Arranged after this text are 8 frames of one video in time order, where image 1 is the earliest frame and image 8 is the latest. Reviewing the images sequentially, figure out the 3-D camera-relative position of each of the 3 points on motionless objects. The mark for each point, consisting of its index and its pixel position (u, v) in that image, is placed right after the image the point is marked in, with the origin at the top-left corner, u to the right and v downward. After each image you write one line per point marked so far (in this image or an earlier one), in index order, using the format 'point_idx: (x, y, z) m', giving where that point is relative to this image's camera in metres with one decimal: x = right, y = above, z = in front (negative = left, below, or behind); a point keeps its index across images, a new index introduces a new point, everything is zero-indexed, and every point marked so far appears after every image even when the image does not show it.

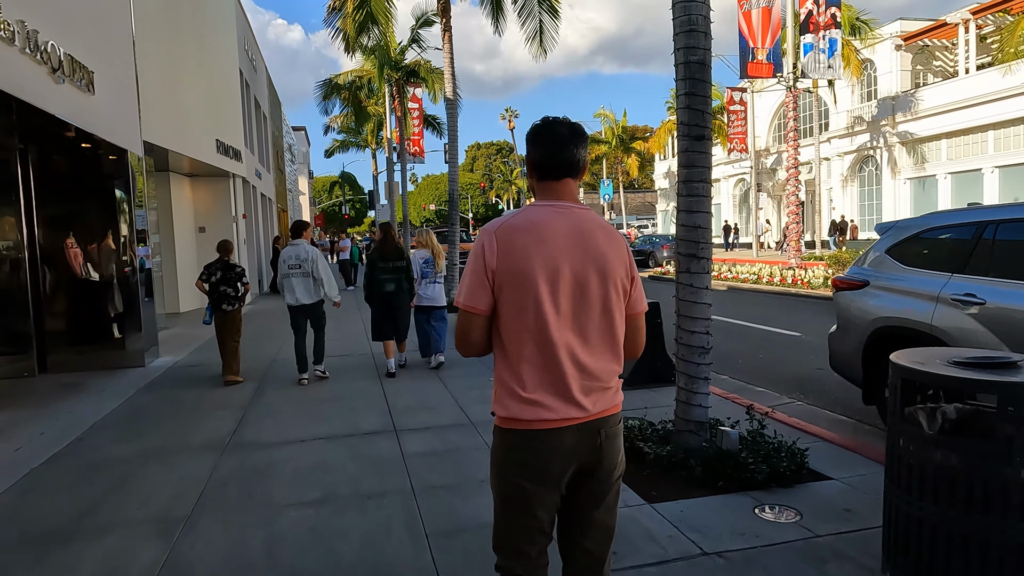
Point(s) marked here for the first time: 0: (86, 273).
0: (-5.8, +0.2, +9.2) m
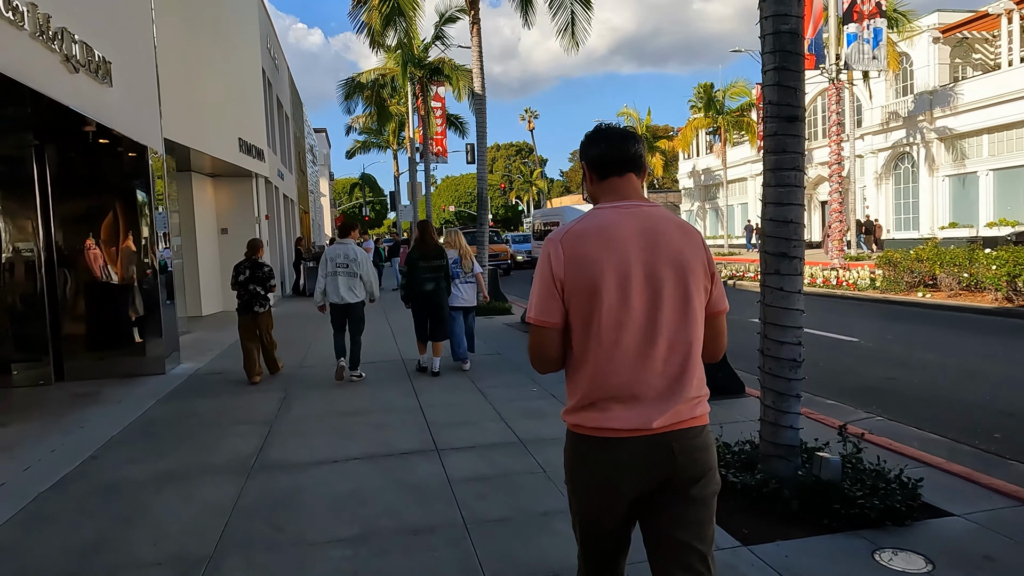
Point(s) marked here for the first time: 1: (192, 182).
0: (-5.3, +0.2, +8.8) m
1: (-7.0, +2.3, +14.5) m
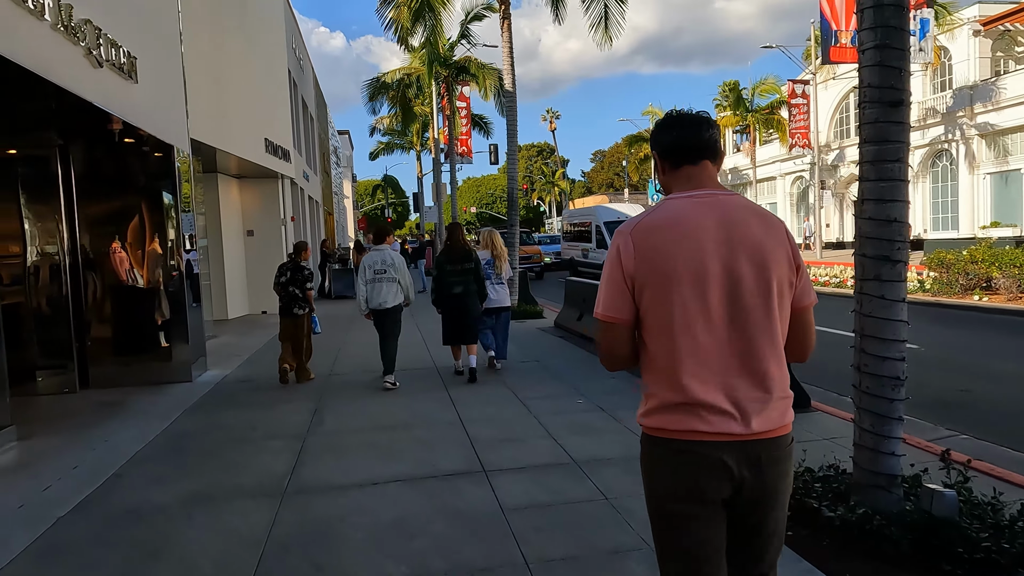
0: (-4.9, +0.1, +8.5) m
1: (-6.3, +2.3, +14.3) m
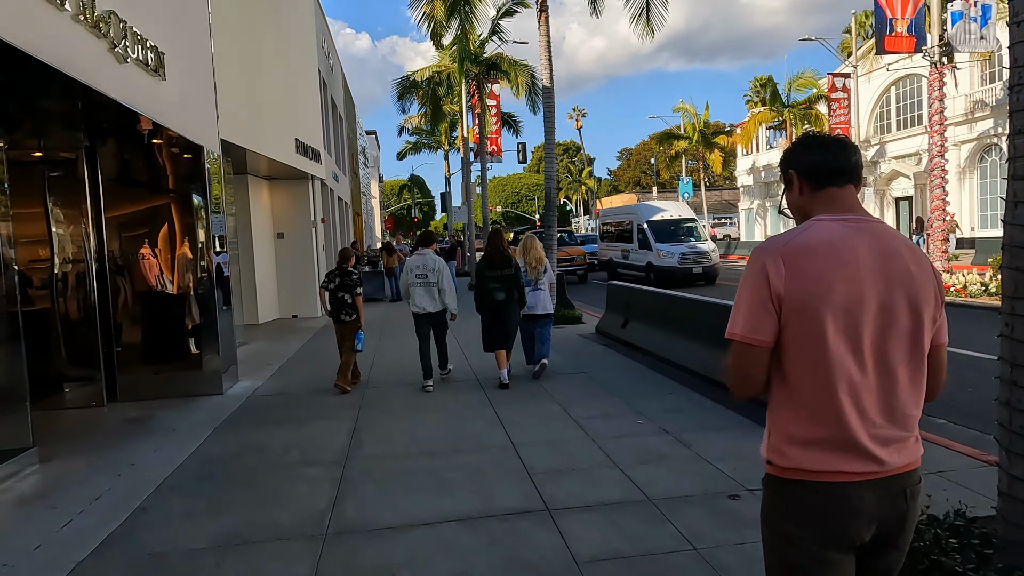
0: (-4.3, 0.0, +8.2) m
1: (-5.5, +2.2, +14.0) m
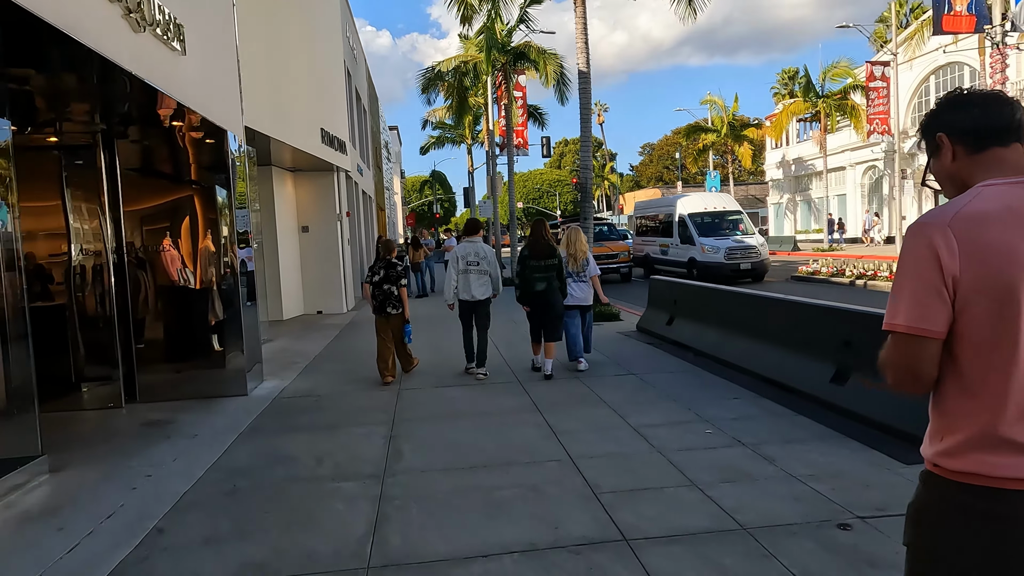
0: (-3.8, +0.1, +7.7) m
1: (-4.9, +2.3, +13.6) m
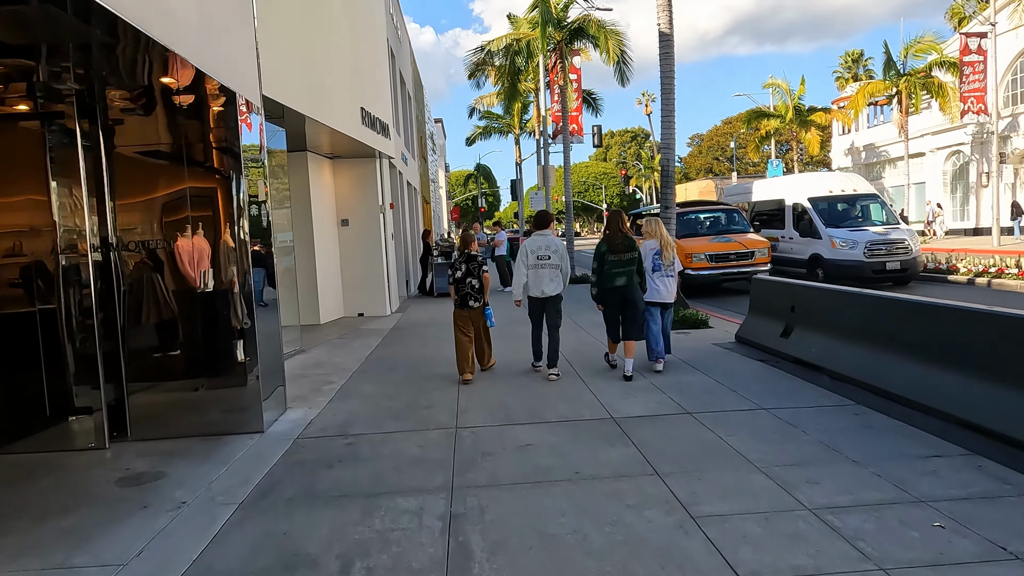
0: (-3.0, +0.1, +6.2) m
1: (-3.7, +2.3, +12.1) m
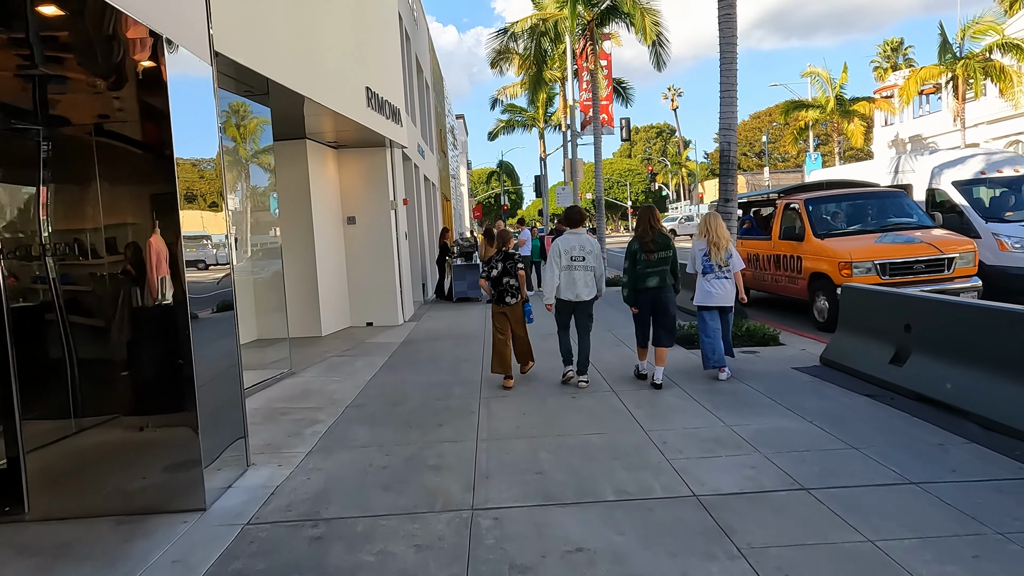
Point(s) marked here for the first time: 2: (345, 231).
0: (-2.8, -0.1, +4.7) m
1: (-3.3, +2.2, +10.6) m
2: (-3.0, +1.0, +12.0) m
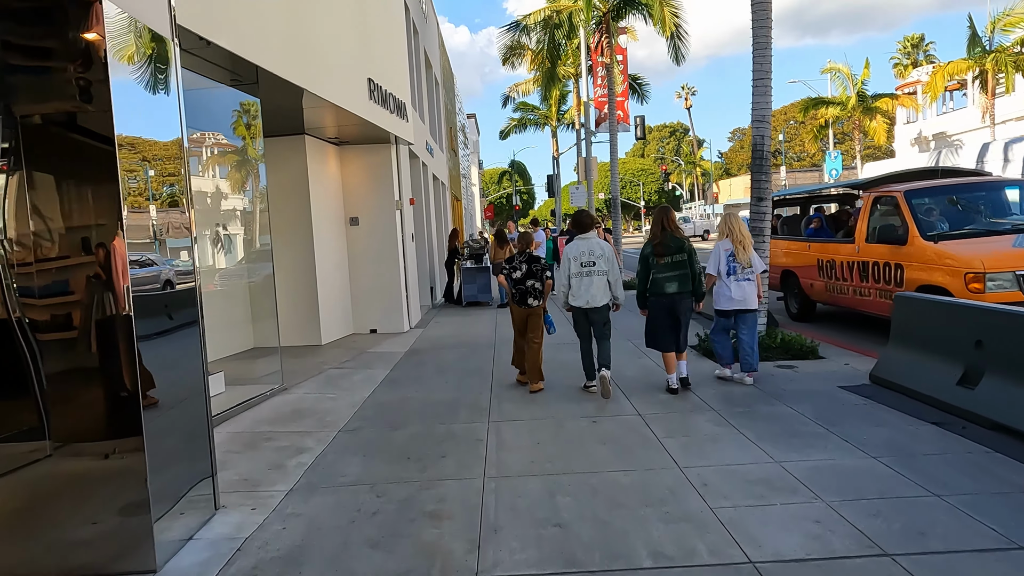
0: (-2.7, -0.1, +4.0) m
1: (-3.1, +2.1, +10.0) m
2: (-2.8, +0.9, +11.4) m
